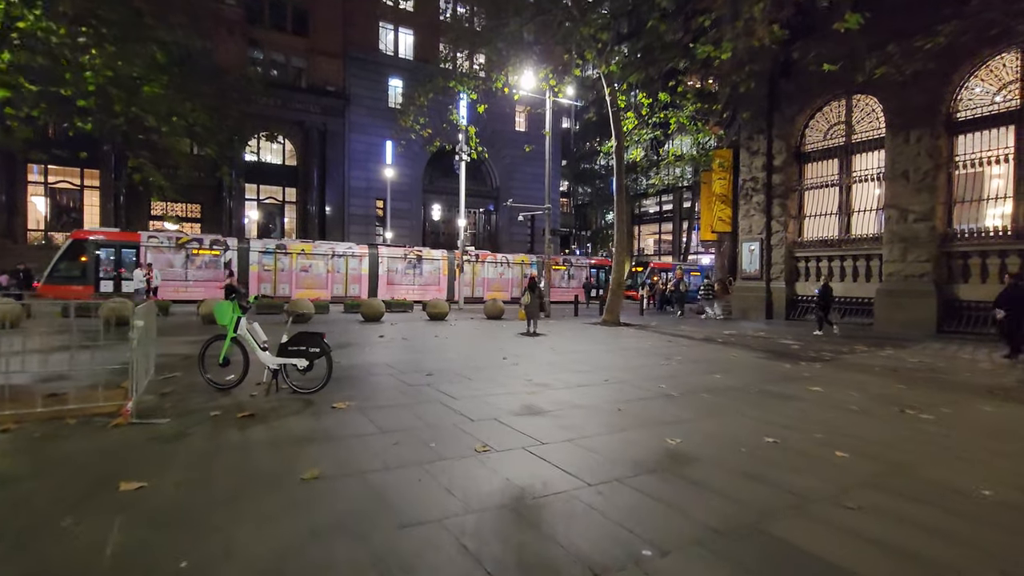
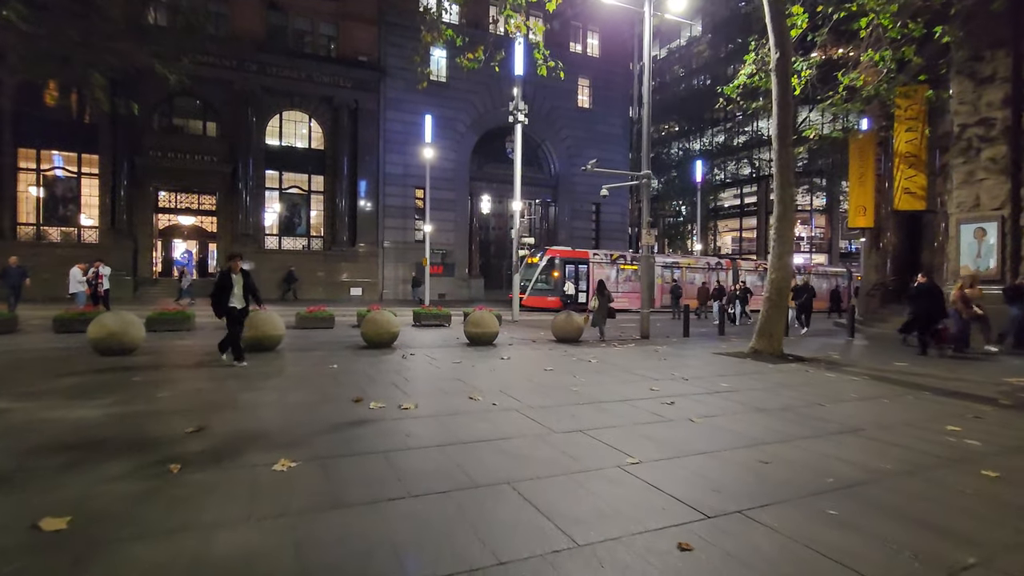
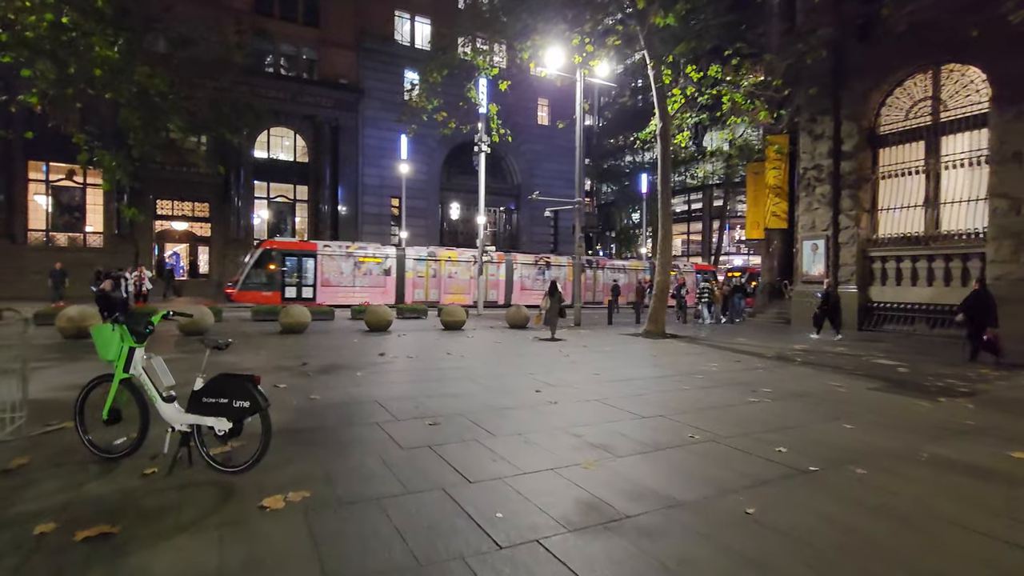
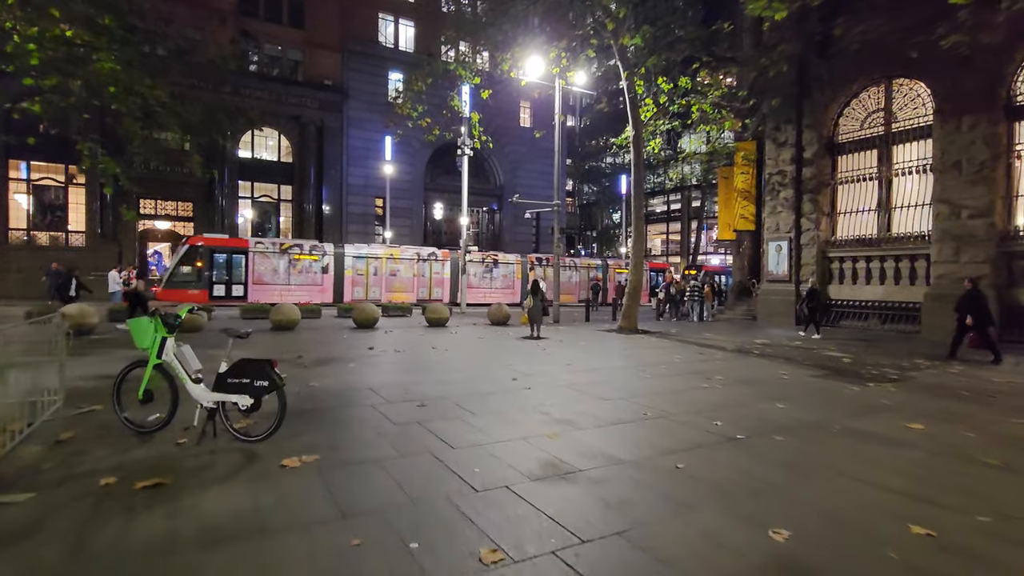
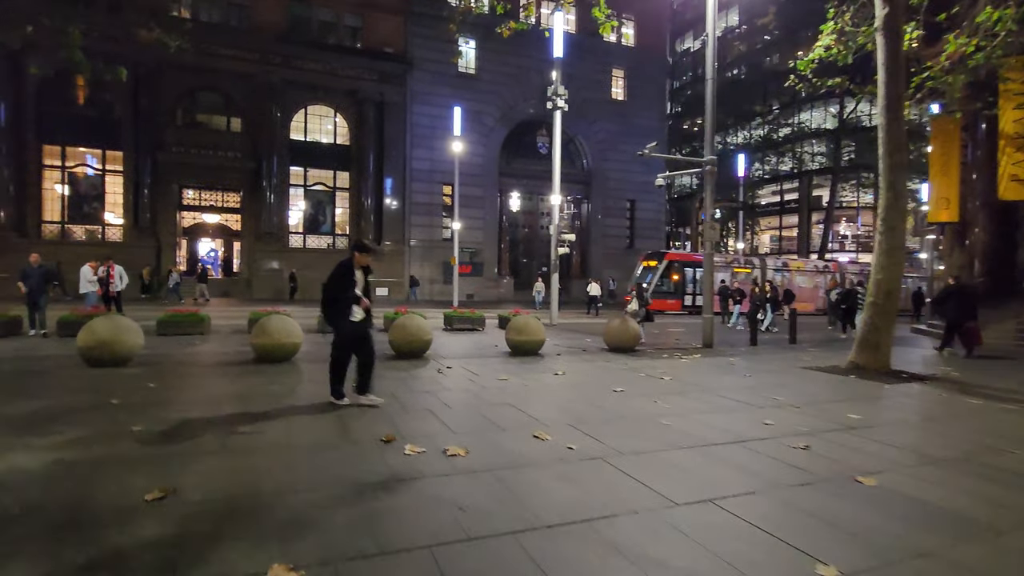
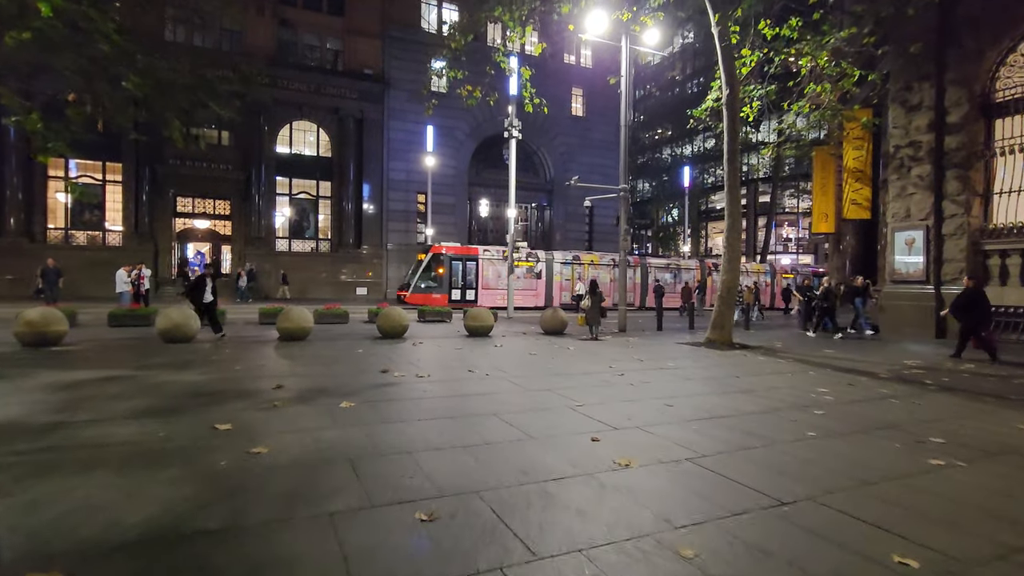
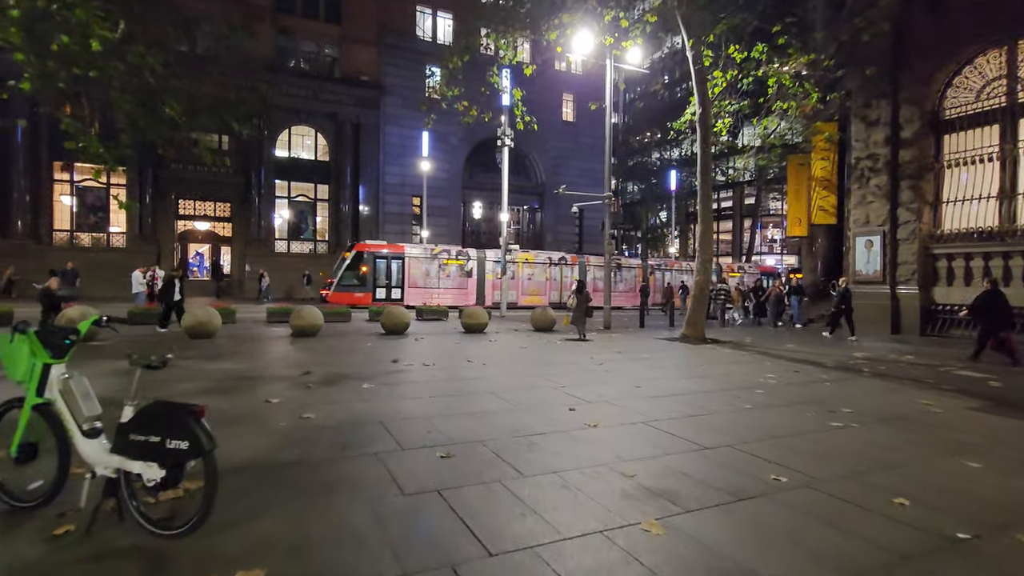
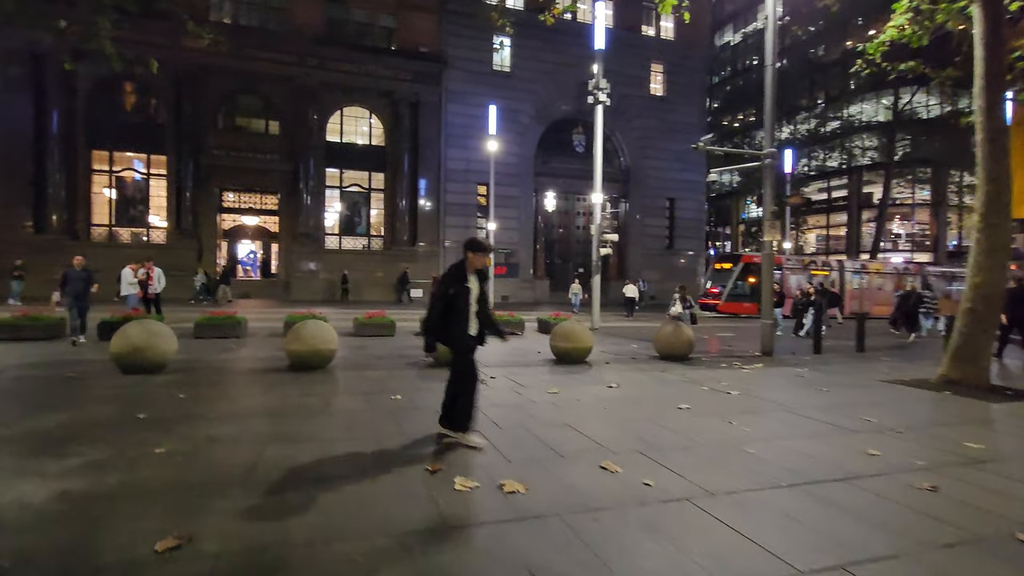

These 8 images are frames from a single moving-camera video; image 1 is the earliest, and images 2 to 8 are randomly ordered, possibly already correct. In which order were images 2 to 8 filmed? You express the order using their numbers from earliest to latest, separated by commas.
4, 3, 7, 6, 2, 5, 8
